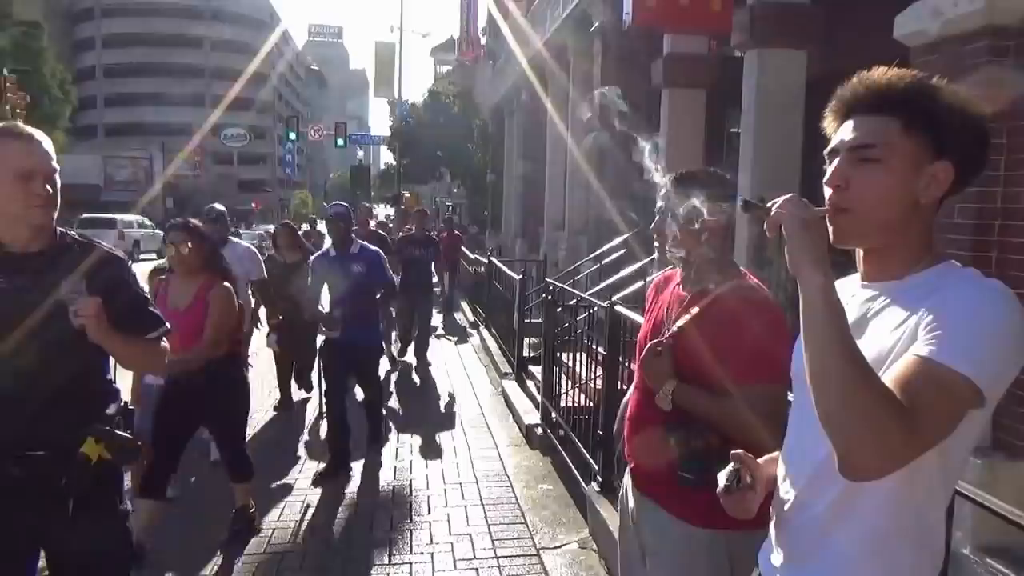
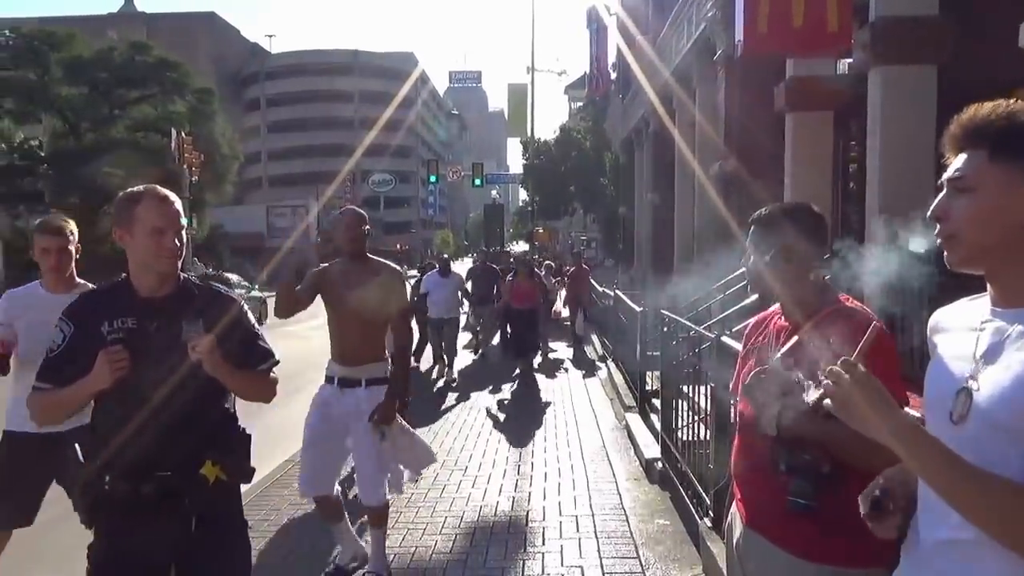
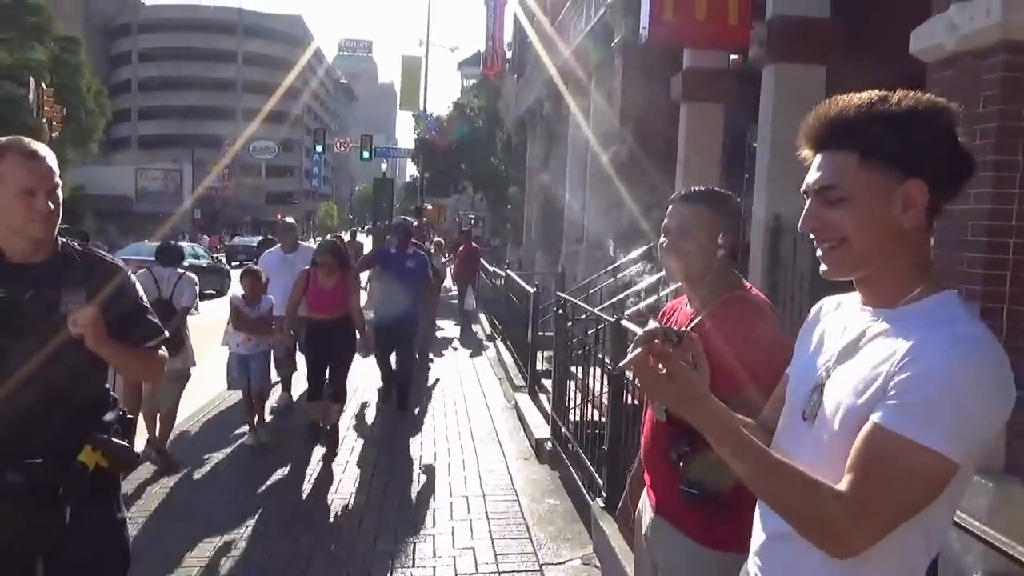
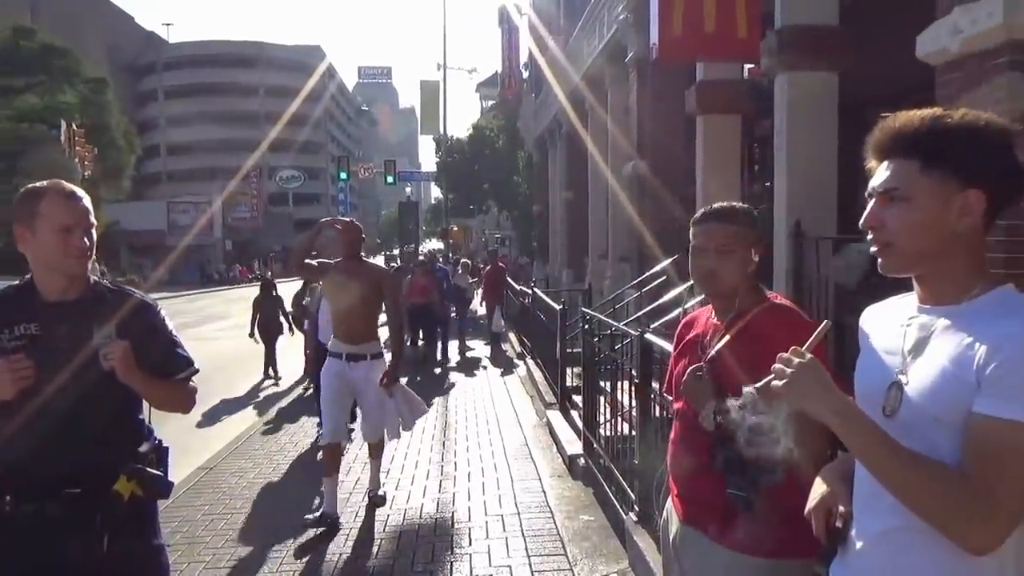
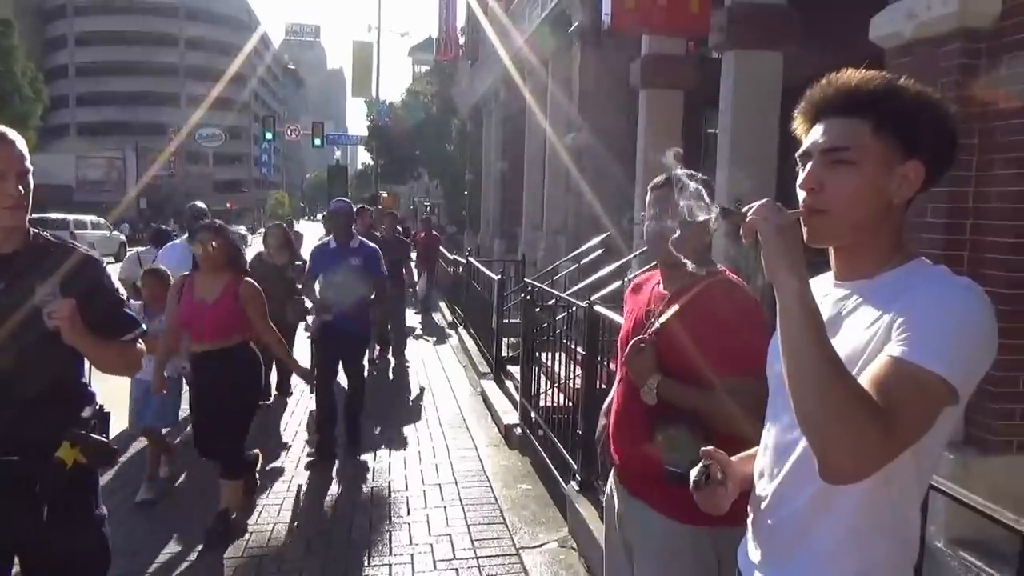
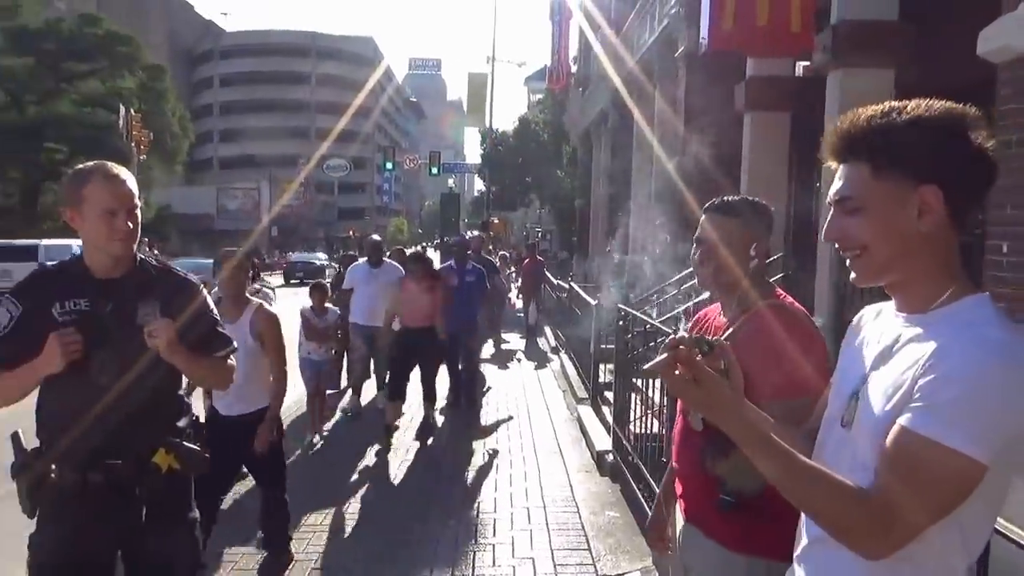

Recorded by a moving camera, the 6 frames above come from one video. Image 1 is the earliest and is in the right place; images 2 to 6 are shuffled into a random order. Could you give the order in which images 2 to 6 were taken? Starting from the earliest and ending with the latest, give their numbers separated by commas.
5, 3, 6, 2, 4
